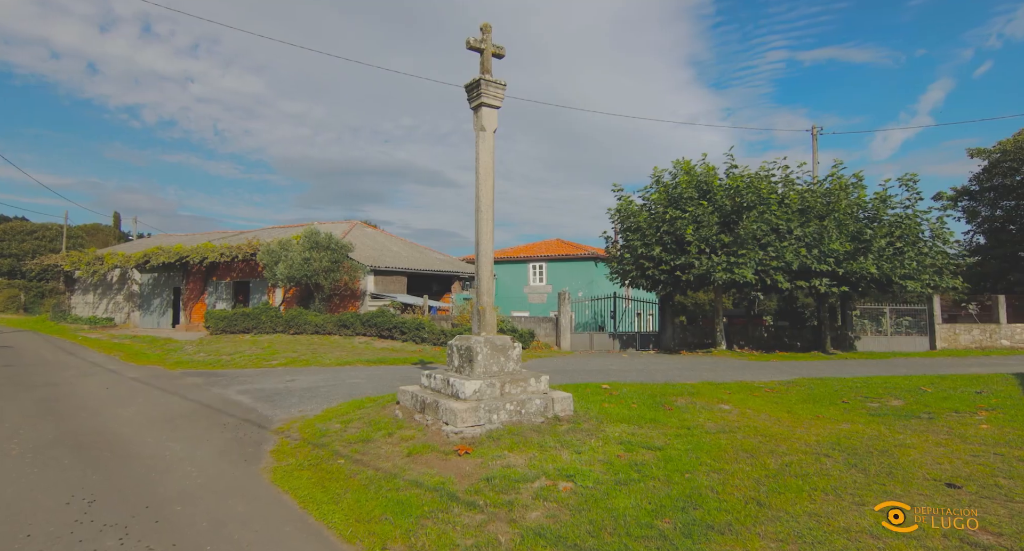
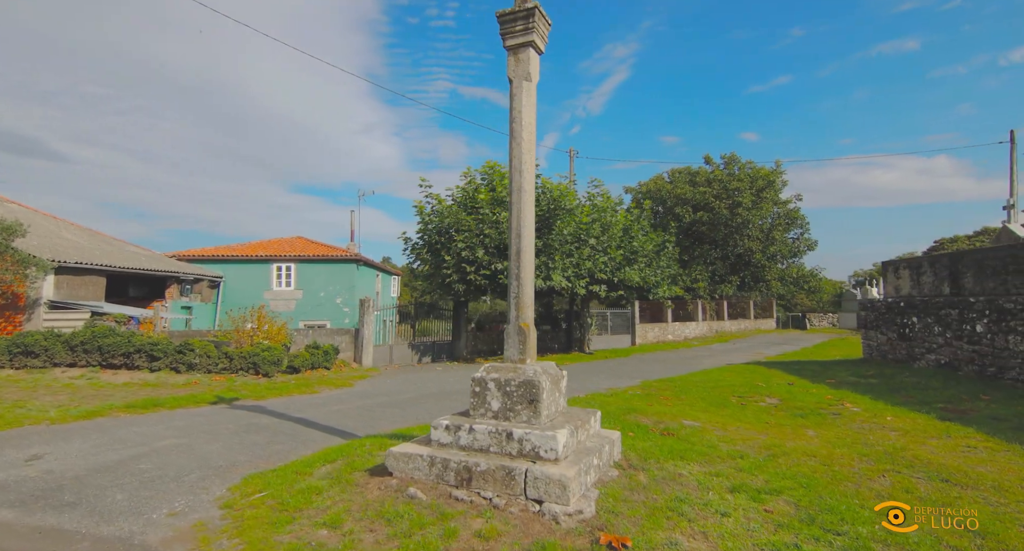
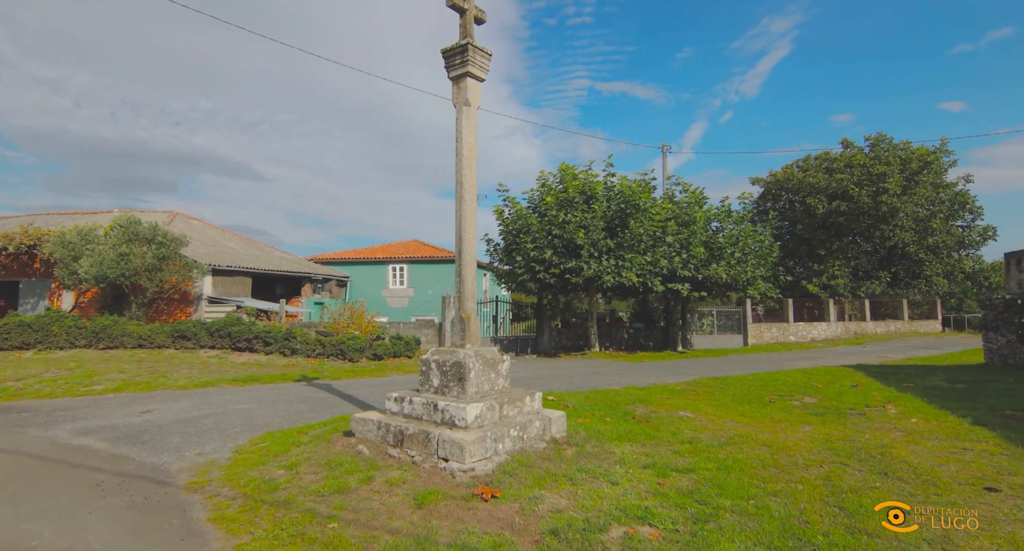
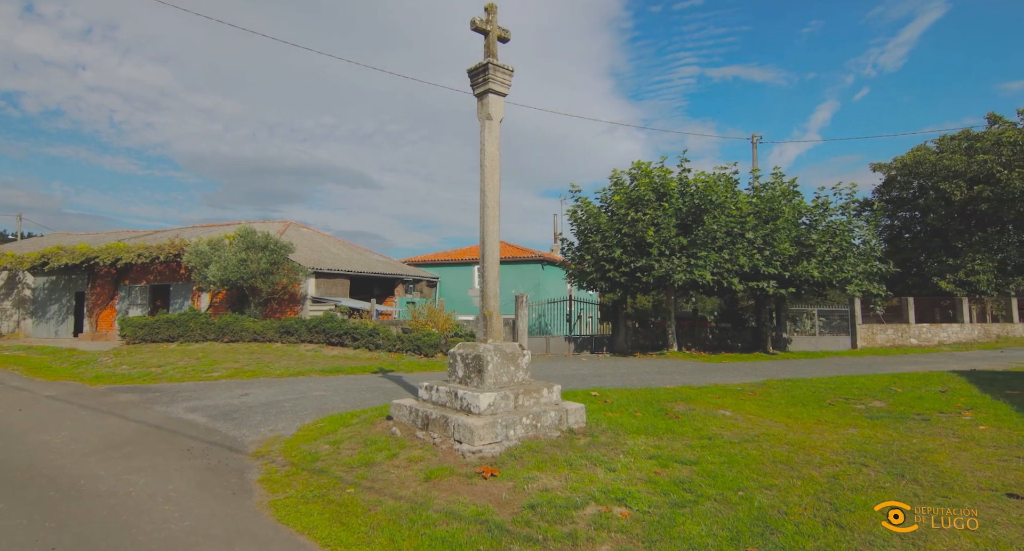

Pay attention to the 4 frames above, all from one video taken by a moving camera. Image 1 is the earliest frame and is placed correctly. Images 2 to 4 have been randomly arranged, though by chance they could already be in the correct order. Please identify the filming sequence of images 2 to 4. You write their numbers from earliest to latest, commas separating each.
4, 3, 2
